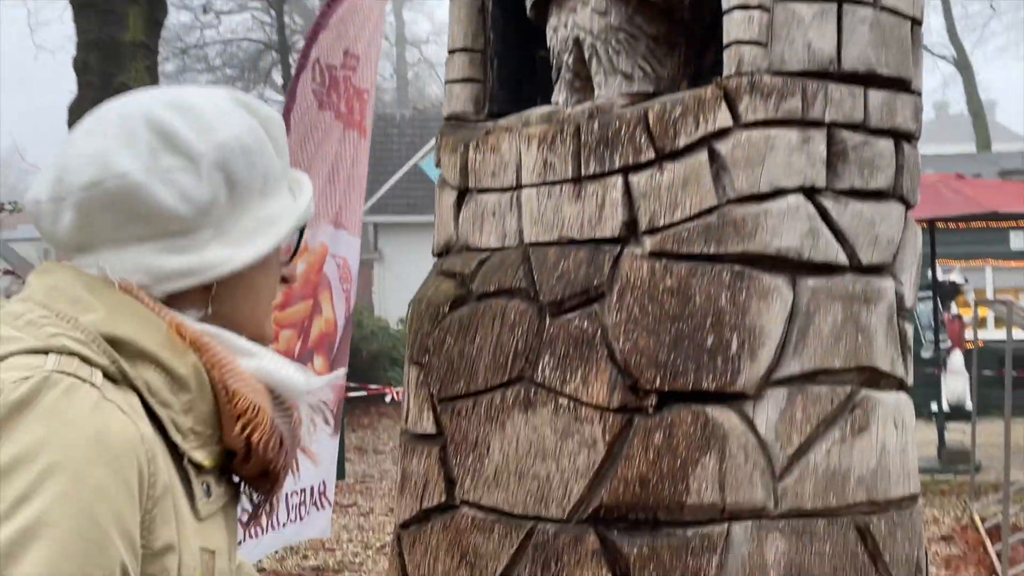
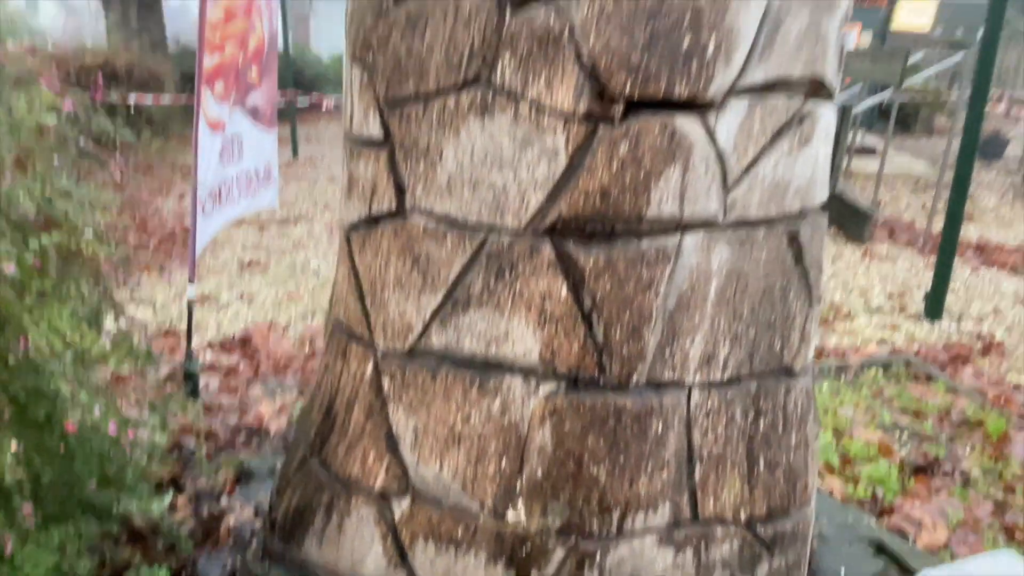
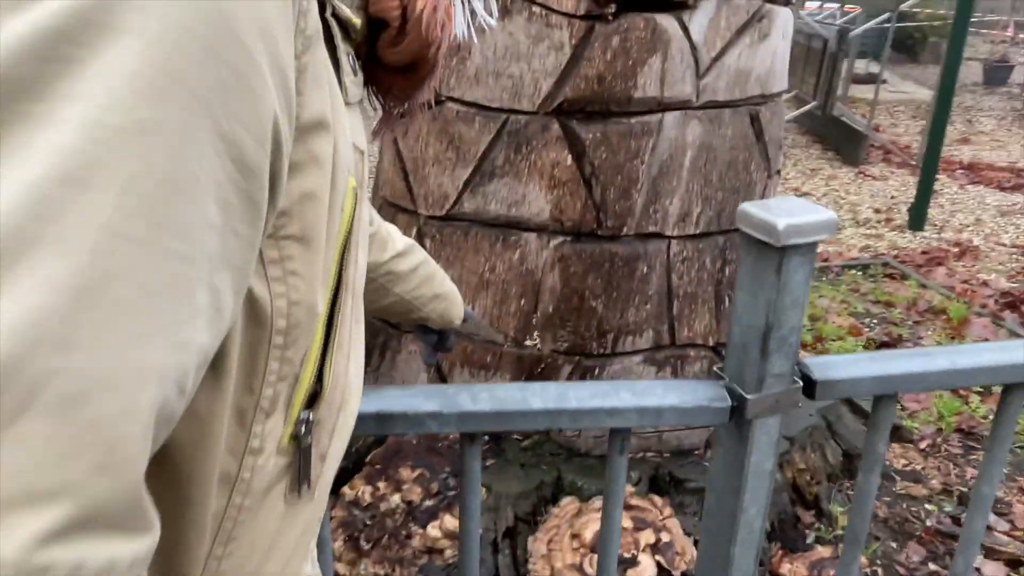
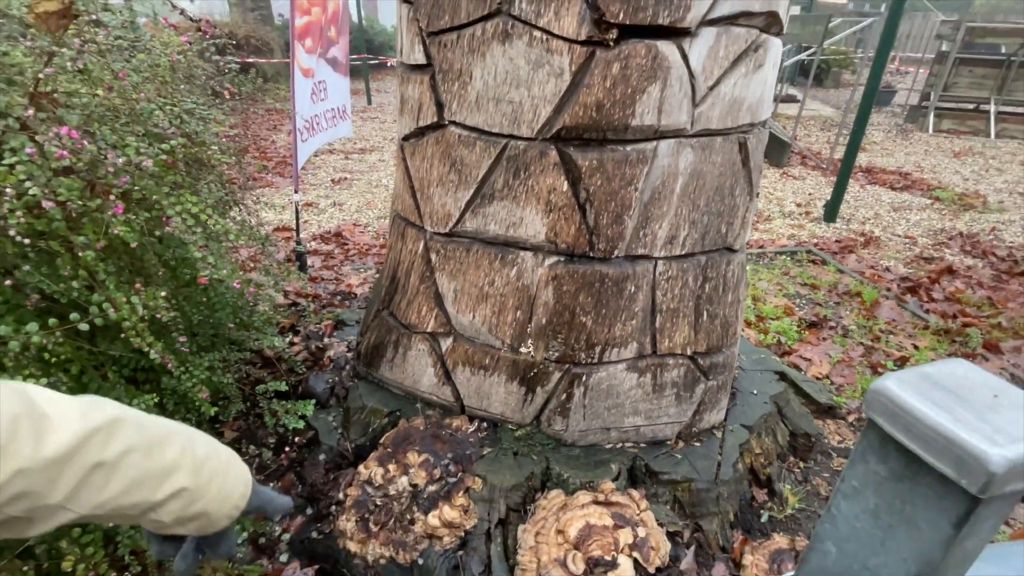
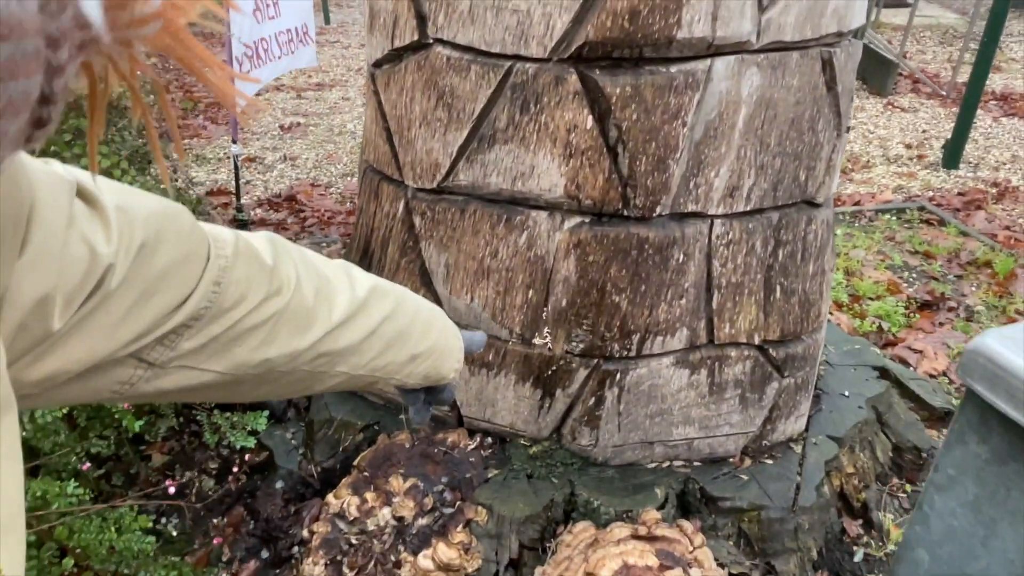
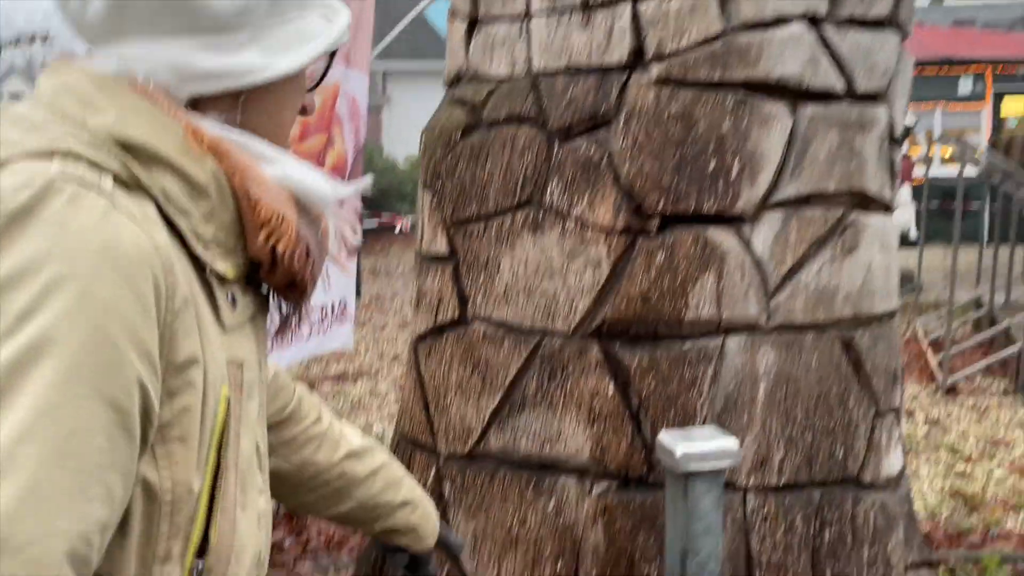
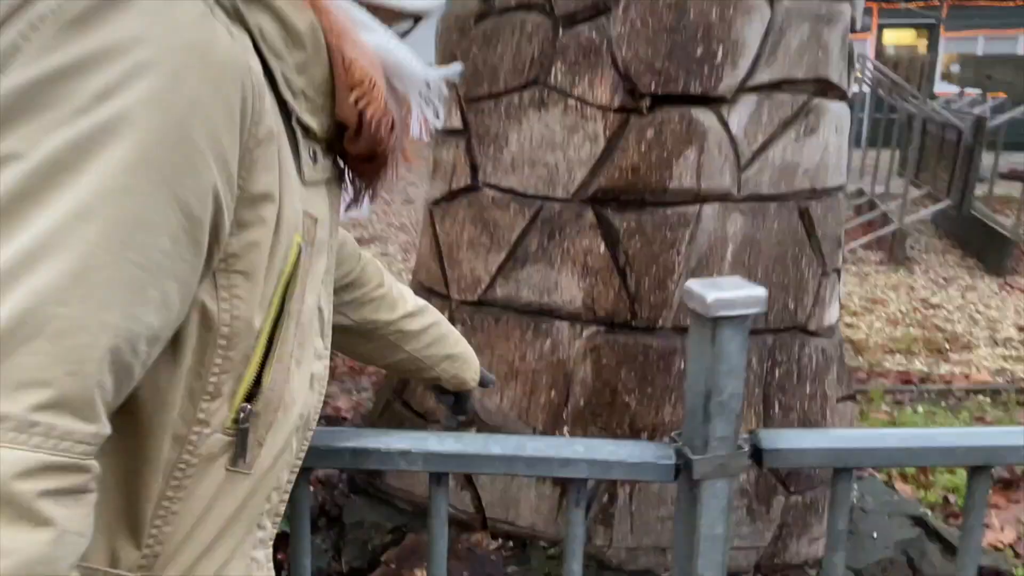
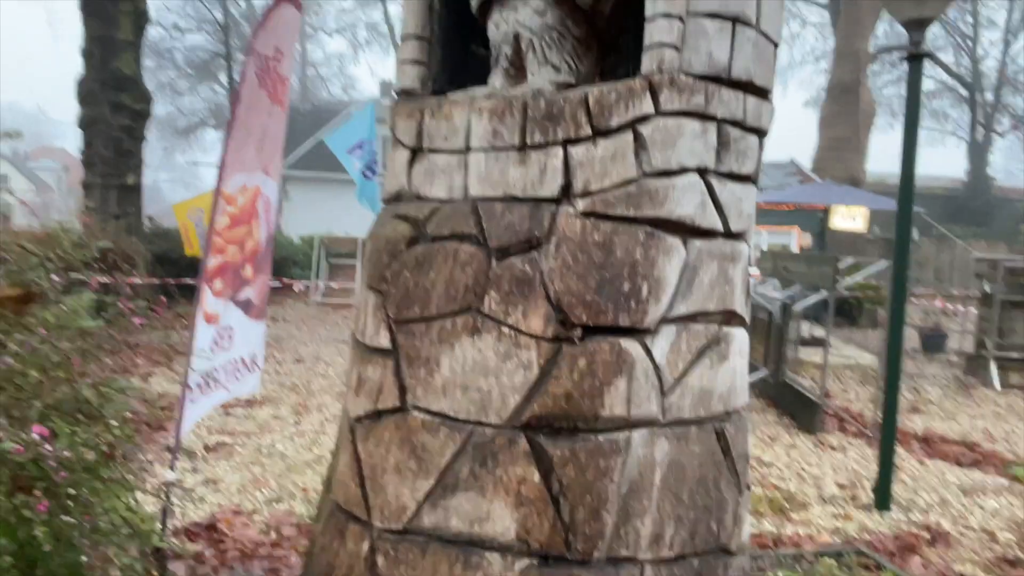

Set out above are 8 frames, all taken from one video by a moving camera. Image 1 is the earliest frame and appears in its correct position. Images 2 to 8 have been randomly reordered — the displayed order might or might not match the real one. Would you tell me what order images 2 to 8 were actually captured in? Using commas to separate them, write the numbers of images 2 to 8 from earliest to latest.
6, 7, 3, 5, 4, 2, 8
